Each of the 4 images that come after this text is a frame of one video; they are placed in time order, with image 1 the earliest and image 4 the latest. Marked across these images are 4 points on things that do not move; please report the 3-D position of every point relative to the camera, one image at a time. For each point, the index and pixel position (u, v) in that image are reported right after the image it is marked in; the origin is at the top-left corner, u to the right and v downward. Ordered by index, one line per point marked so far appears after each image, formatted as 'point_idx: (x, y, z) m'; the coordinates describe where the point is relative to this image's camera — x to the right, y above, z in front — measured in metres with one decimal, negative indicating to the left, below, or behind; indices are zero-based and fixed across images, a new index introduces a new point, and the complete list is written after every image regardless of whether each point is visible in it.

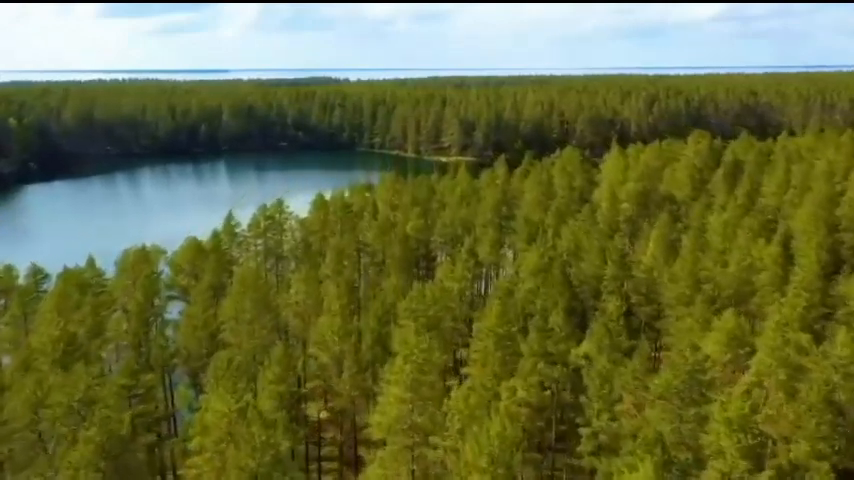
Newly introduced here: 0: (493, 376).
0: (+1.6, -3.4, +19.7) m
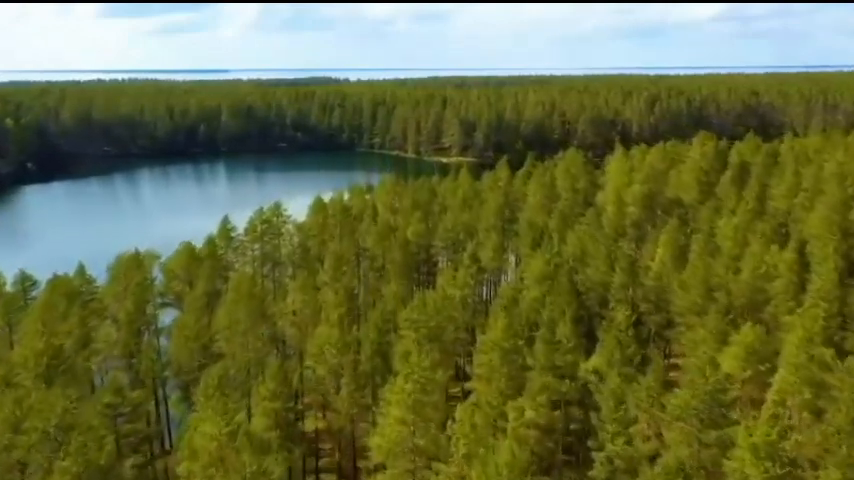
0: (+1.6, -3.5, +19.0) m
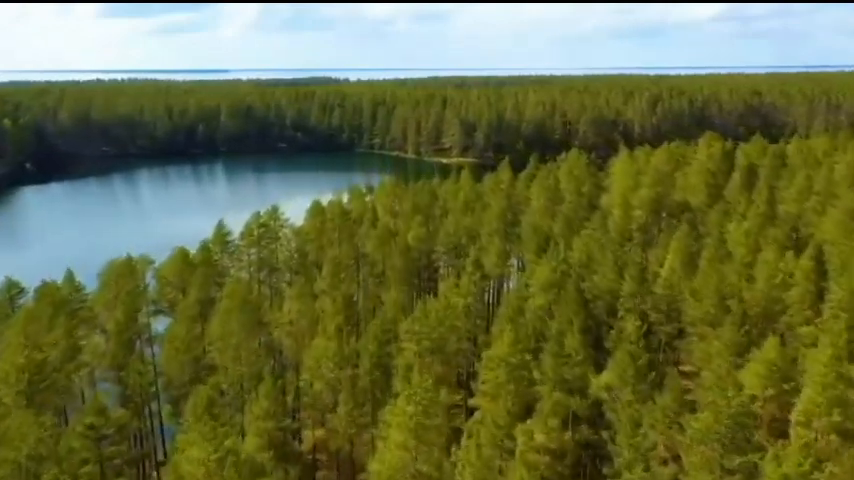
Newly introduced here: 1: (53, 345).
0: (+1.7, -3.7, +18.3) m
1: (-8.6, -2.4, +19.7) m
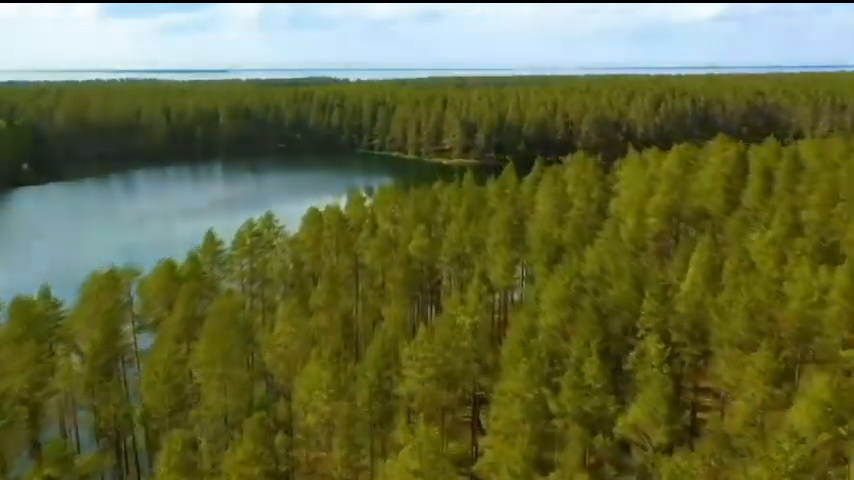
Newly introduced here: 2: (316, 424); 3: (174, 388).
0: (+1.8, -3.9, +16.8) m
1: (-8.6, -2.7, +18.3) m
2: (-2.4, -3.7, +18.4) m
3: (-5.6, -3.1, +19.1) m
